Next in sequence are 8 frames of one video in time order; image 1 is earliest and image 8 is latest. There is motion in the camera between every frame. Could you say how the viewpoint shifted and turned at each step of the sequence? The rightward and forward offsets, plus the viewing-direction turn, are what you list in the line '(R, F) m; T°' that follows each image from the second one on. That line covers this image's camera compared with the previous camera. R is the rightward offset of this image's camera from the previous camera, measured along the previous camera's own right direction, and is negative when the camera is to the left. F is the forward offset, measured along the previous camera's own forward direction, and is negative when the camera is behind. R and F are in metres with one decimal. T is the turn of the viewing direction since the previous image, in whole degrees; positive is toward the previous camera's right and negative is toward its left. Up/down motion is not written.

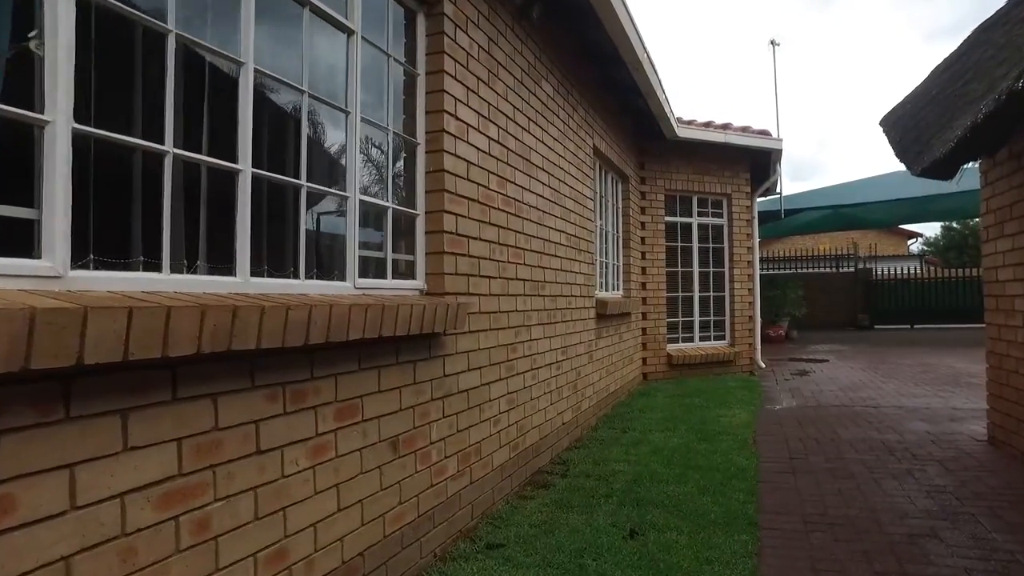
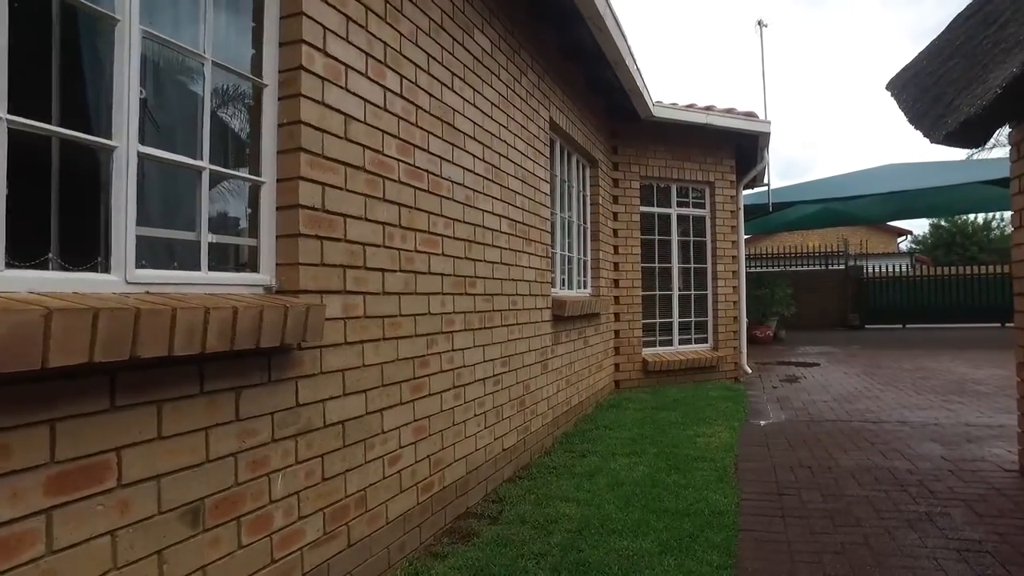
(+0.4, +0.9) m; +1°
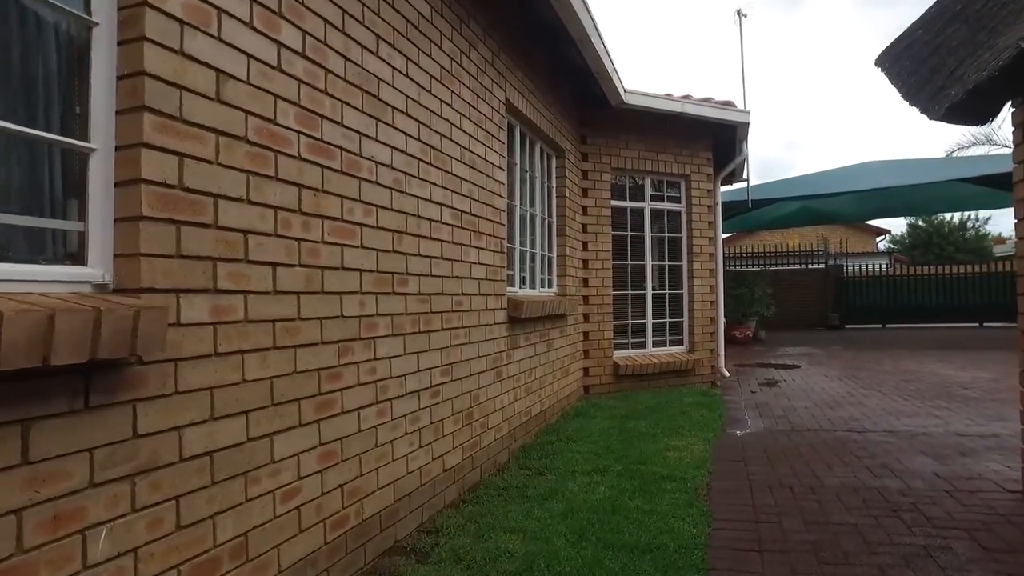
(+0.2, +0.5) m; +1°
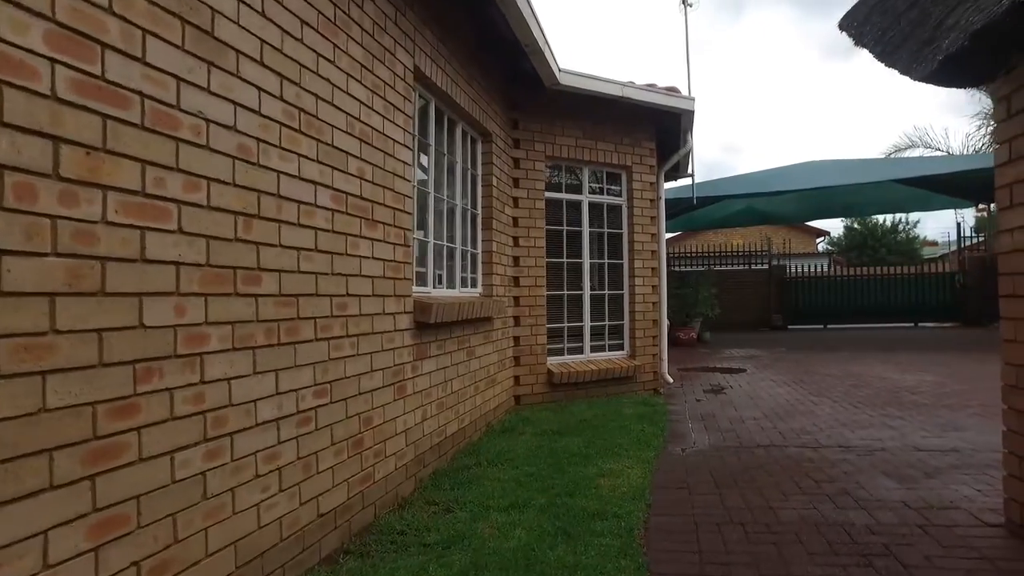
(+0.2, +0.7) m; +4°
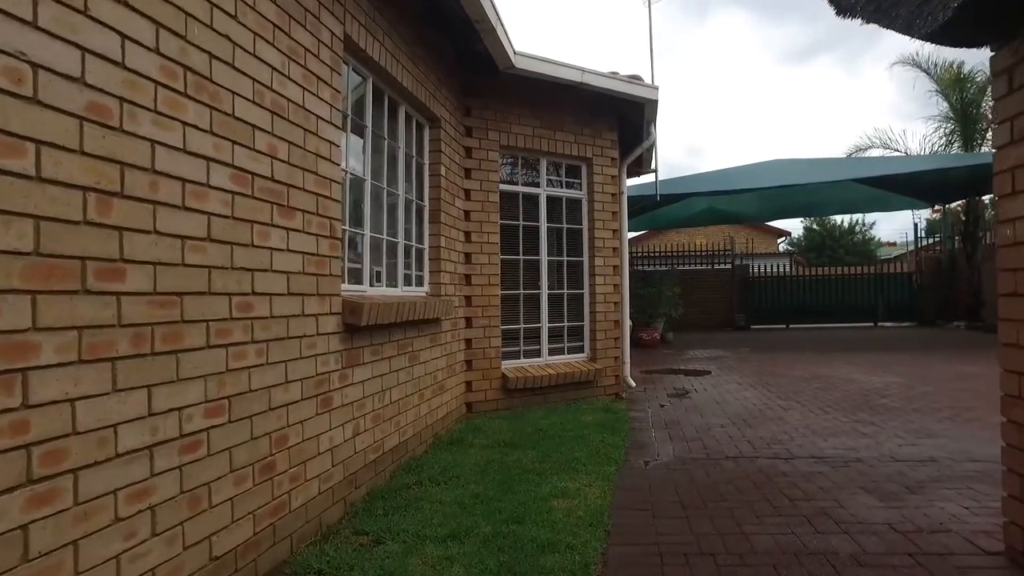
(+0.1, +0.5) m; +3°
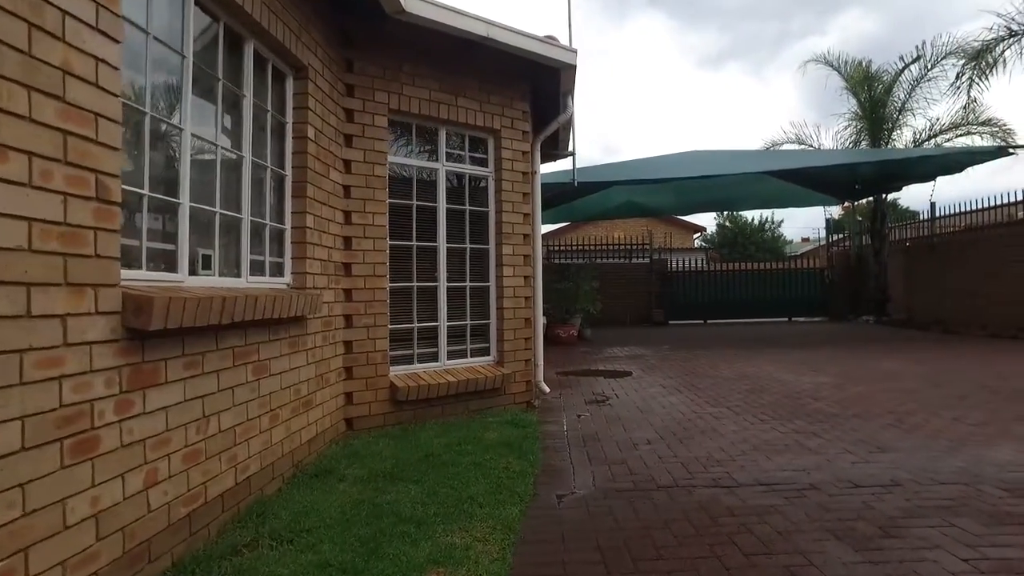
(+0.2, +1.1) m; +6°
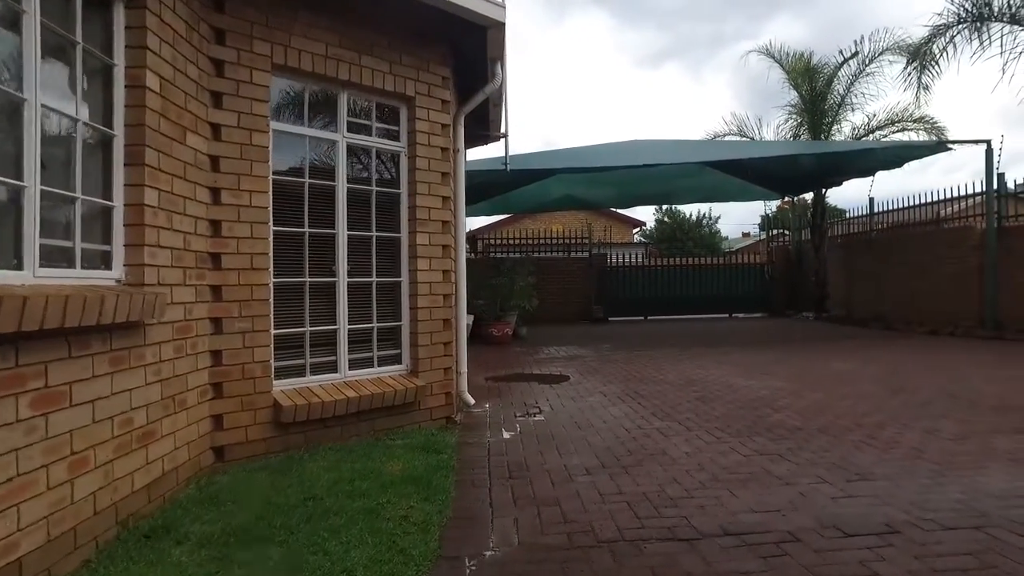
(+0.2, +1.0) m; +5°
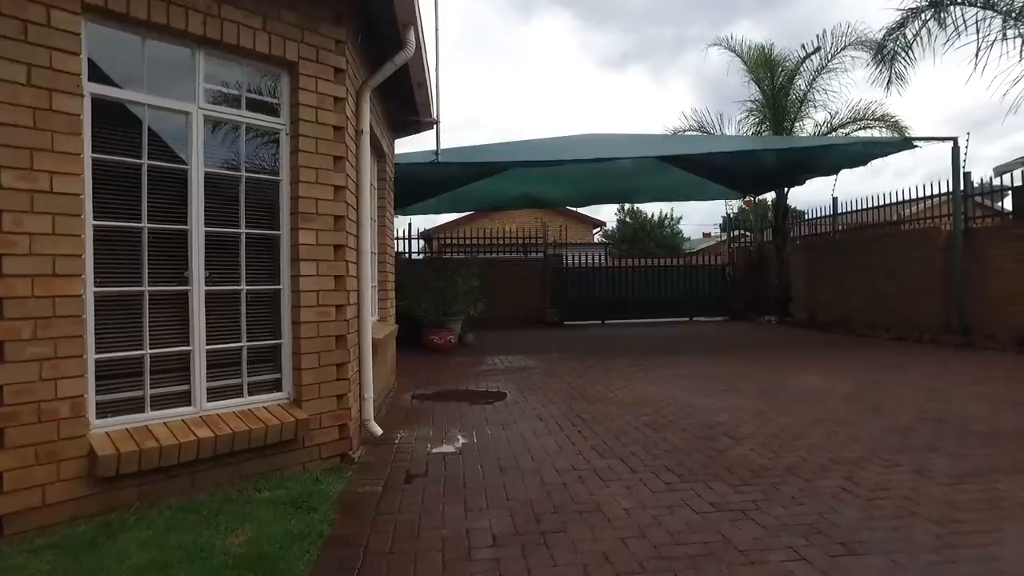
(+0.4, +1.1) m; +3°
